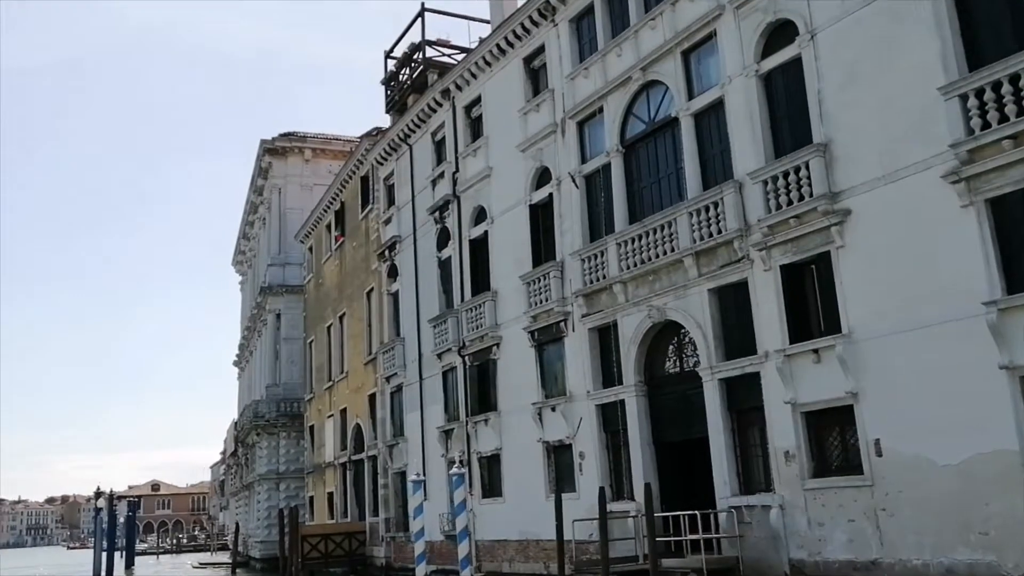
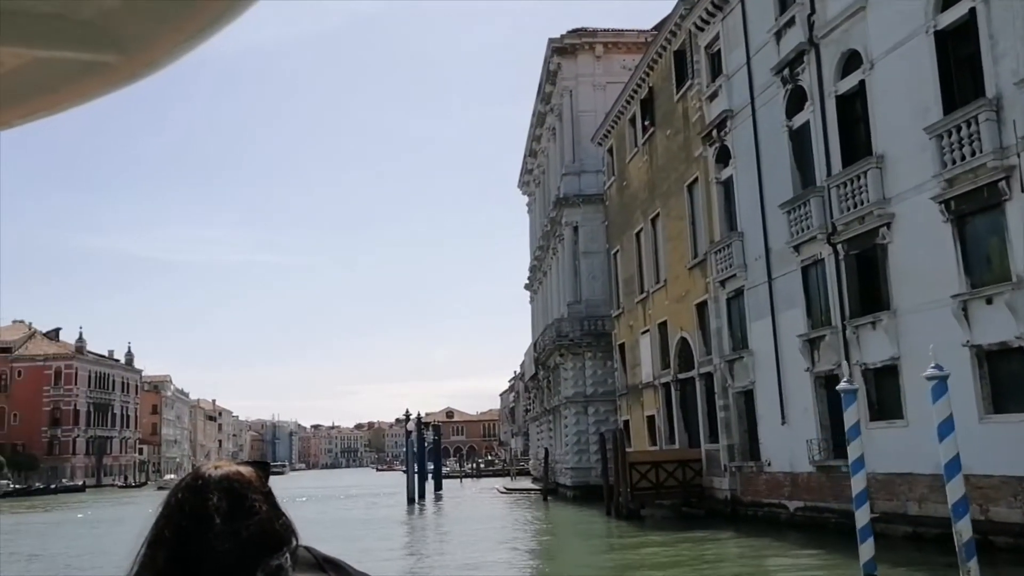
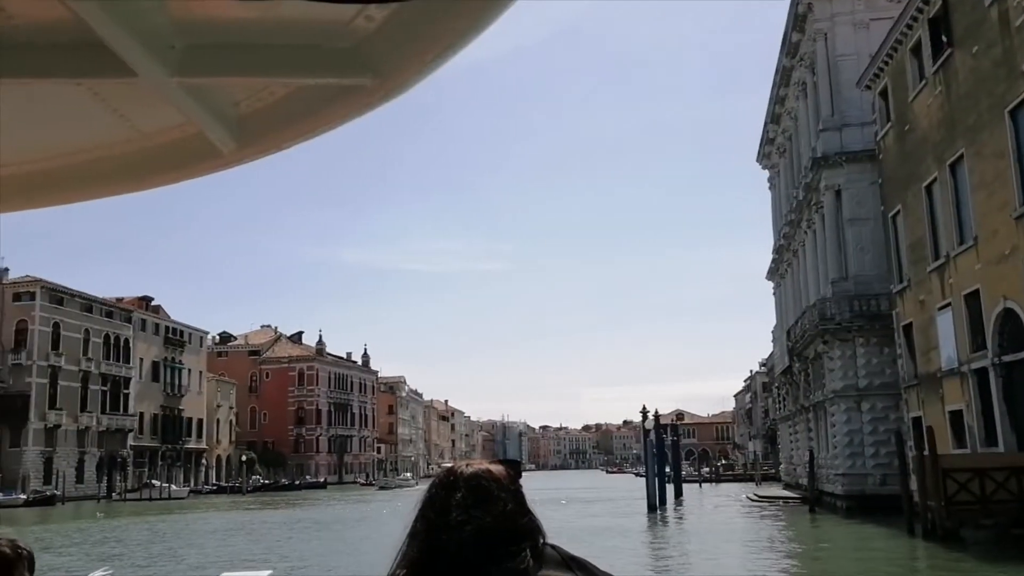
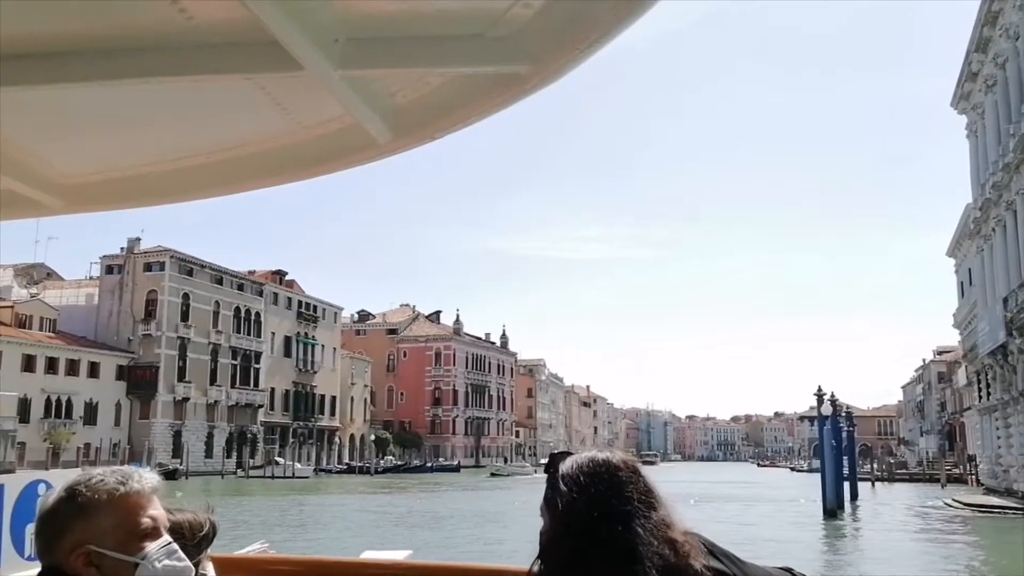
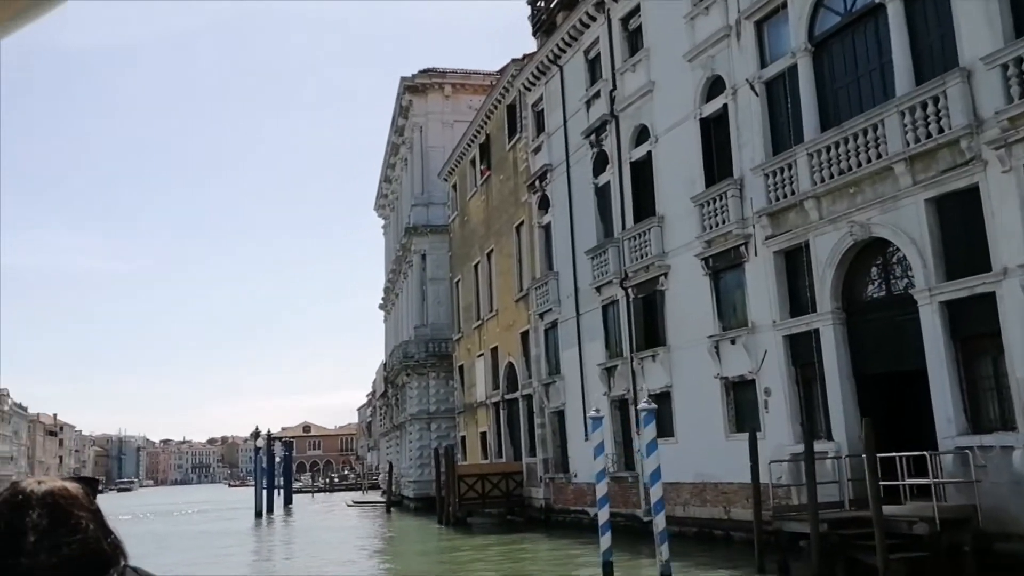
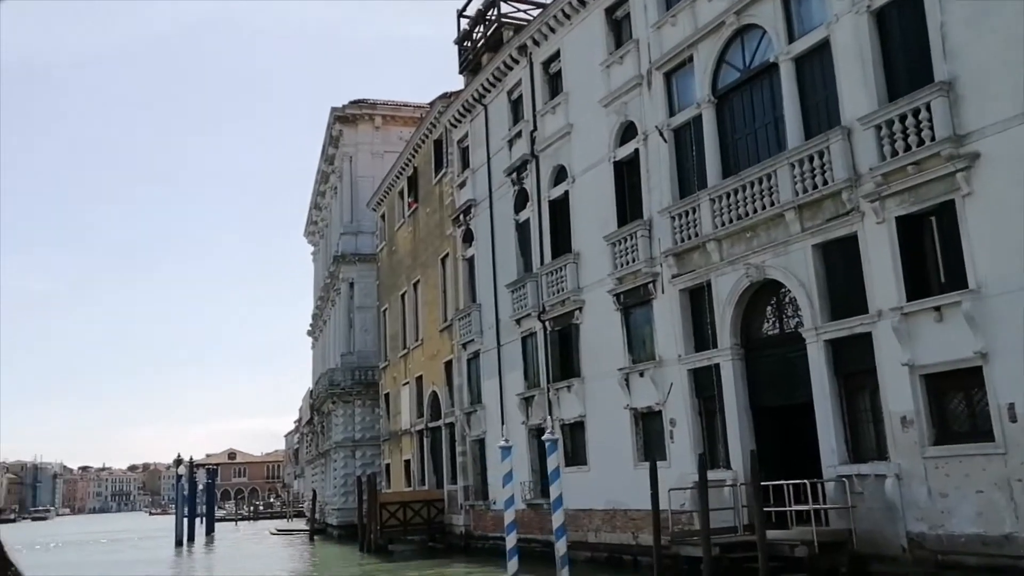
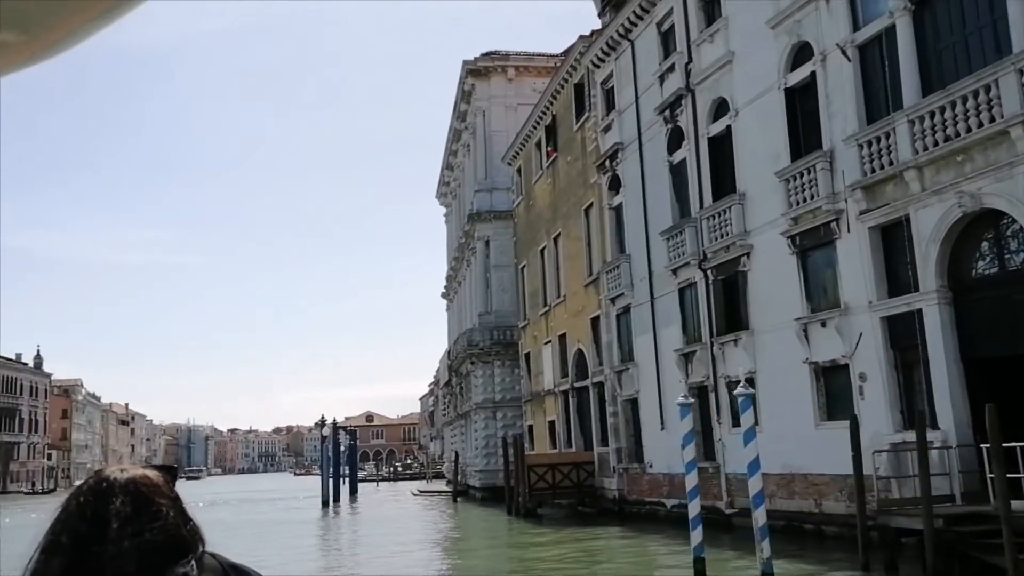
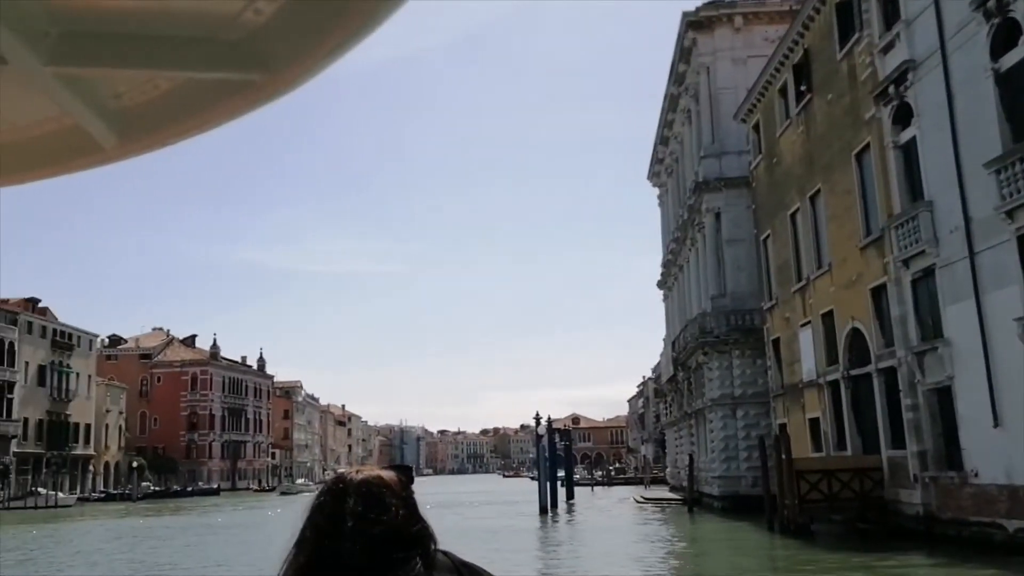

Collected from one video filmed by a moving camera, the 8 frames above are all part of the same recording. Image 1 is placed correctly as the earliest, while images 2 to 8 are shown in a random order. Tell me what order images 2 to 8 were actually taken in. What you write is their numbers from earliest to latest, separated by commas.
6, 5, 7, 2, 8, 3, 4
